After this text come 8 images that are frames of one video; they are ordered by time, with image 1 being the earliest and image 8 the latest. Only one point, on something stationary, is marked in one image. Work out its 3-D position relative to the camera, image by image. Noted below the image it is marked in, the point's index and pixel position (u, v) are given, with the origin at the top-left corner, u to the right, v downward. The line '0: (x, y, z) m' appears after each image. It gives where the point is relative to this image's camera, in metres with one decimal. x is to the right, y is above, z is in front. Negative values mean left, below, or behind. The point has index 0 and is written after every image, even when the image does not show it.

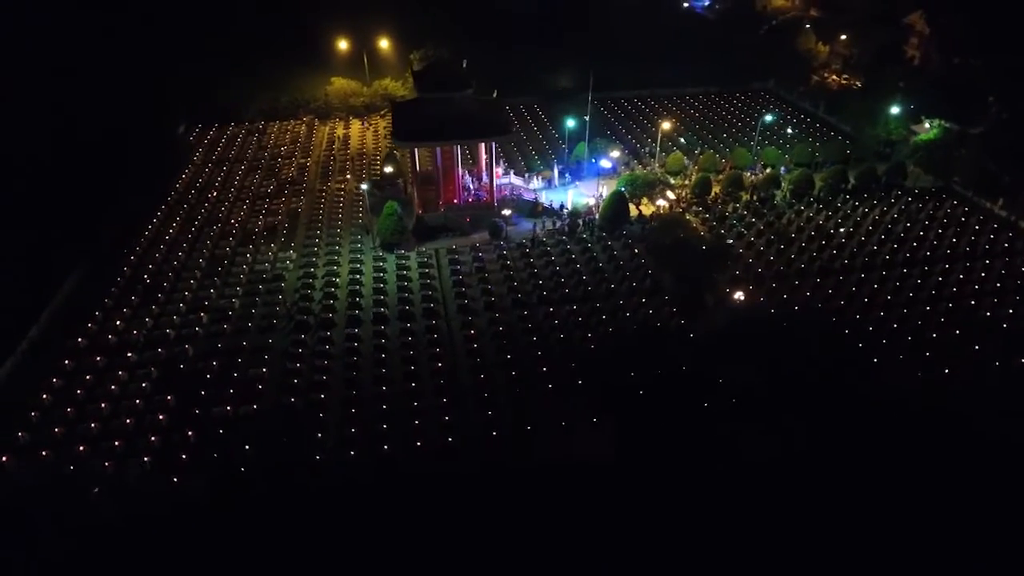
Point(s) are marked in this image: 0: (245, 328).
0: (-5.9, -0.9, +15.3) m
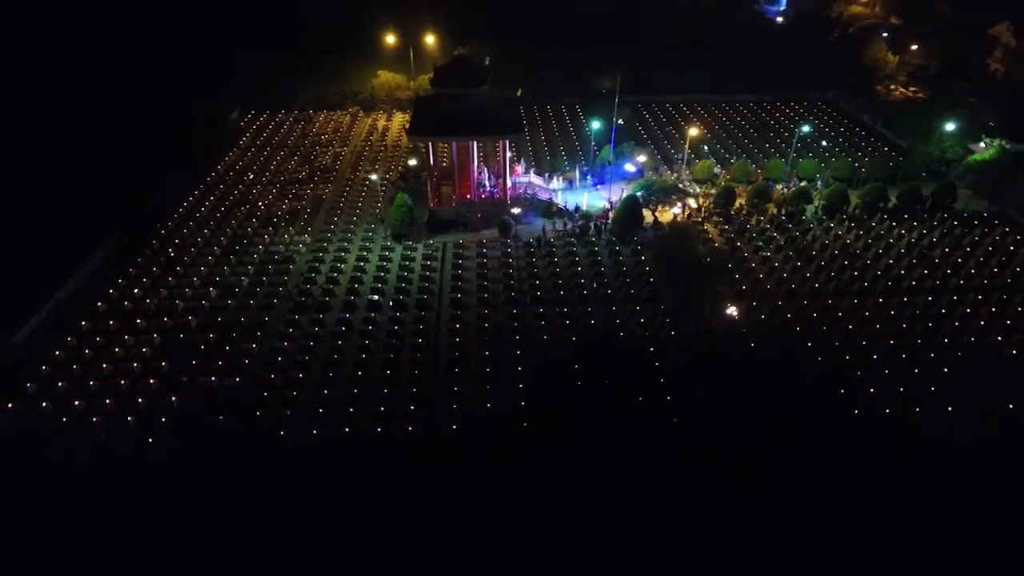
0: (-6.2, -0.4, +16.1) m
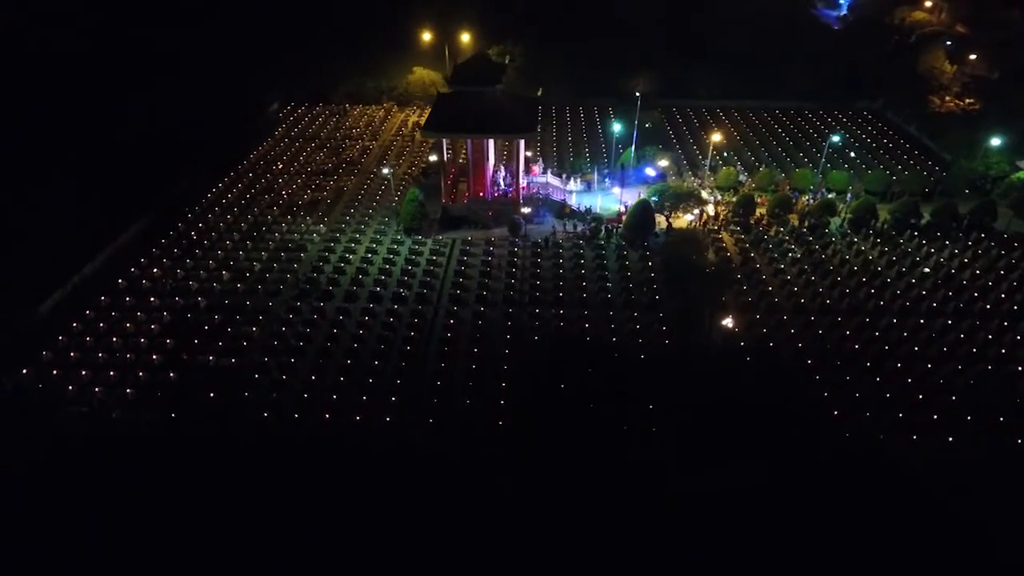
0: (-6.2, -0.1, +16.7) m
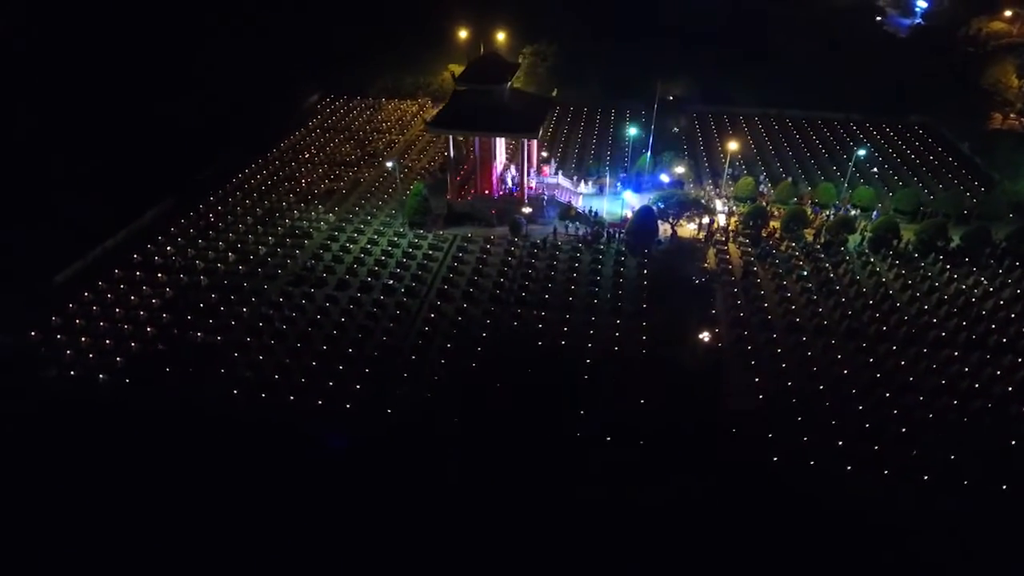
0: (-6.5, +0.4, +17.4) m
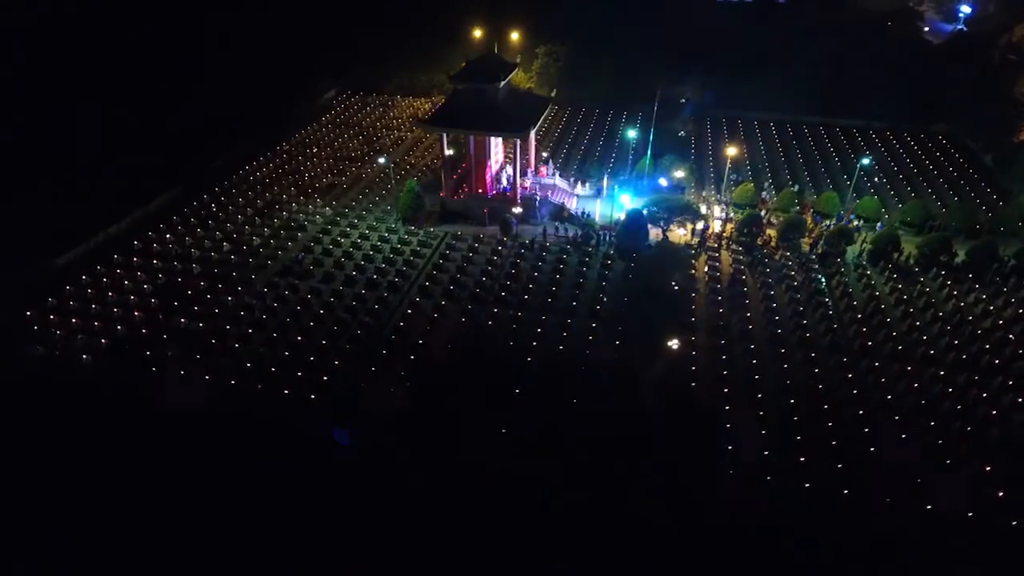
0: (-6.8, +0.6, +17.7) m
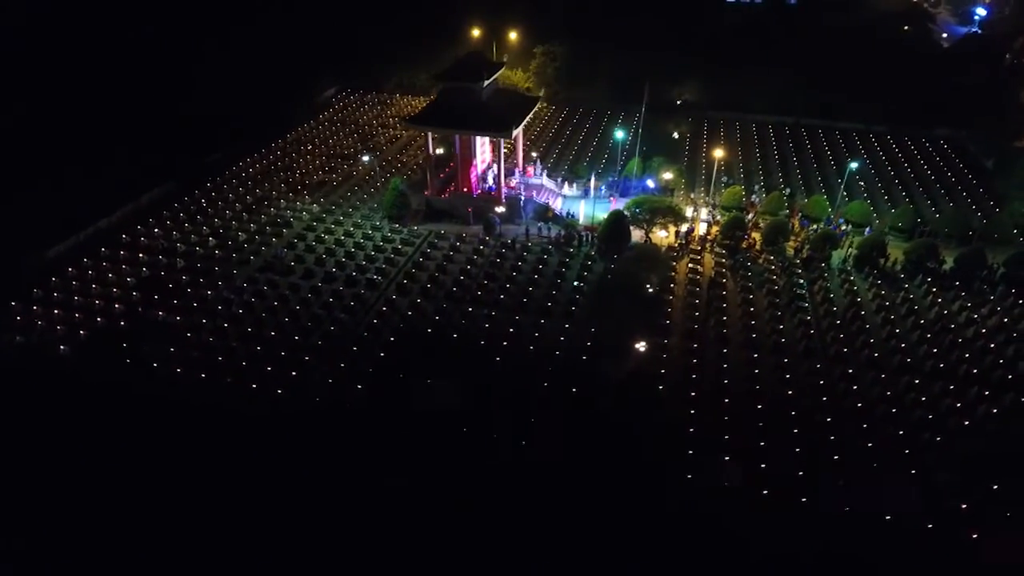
0: (-7.3, +0.8, +17.9) m
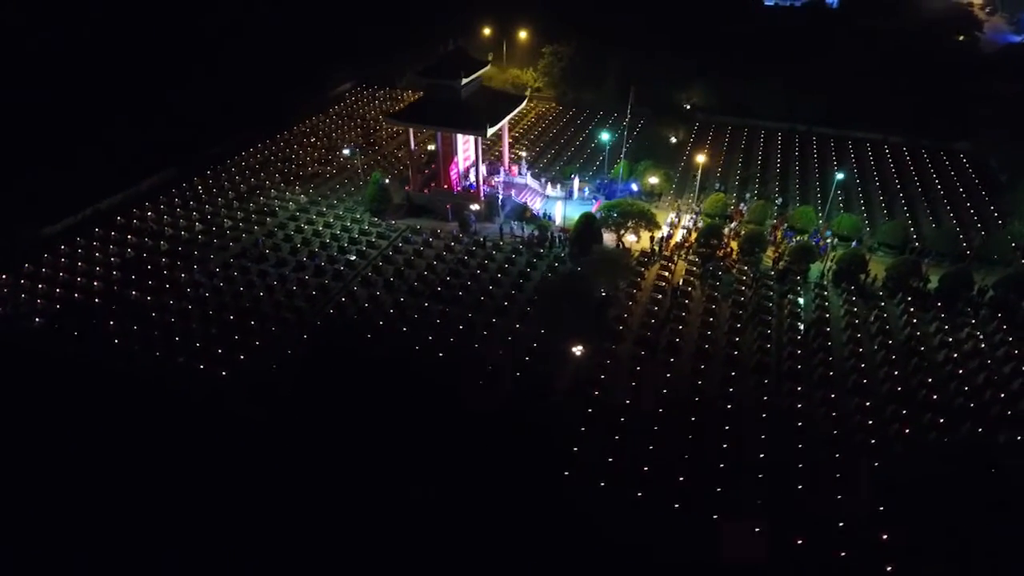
0: (-8.1, +1.2, +18.5) m
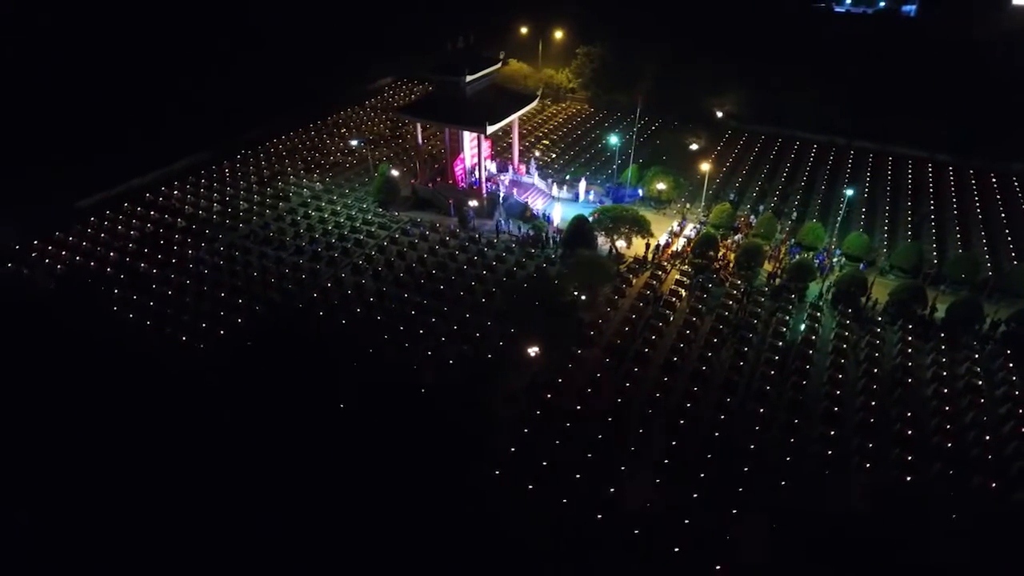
0: (-8.1, +1.8, +19.4) m
